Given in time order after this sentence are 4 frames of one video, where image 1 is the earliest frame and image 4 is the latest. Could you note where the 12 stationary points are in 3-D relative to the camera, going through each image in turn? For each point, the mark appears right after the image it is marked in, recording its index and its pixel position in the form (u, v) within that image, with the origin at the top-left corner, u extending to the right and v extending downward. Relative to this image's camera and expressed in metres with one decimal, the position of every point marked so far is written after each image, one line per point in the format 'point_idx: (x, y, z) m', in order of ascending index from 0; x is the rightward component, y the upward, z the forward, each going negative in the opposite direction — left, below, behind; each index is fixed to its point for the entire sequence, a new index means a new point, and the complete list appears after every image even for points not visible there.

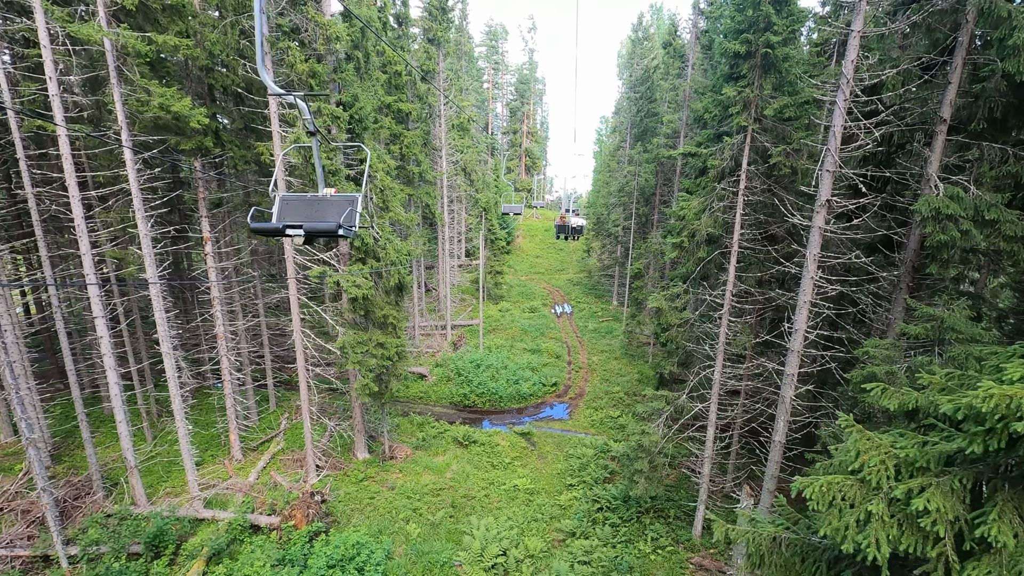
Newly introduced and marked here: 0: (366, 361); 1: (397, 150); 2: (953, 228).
0: (-3.3, -1.7, +12.1) m
1: (-4.1, +4.9, +18.9) m
2: (+6.0, +0.8, +7.3) m
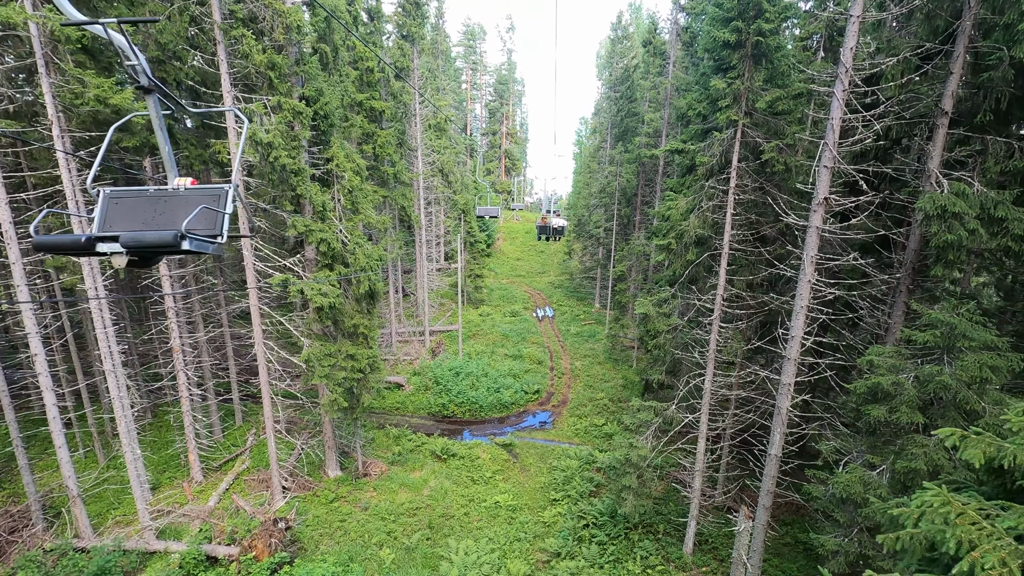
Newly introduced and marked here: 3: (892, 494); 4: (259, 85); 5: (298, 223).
0: (-3.7, -1.8, +11.3) m
1: (-4.8, +4.7, +18.1) m
2: (+5.7, +0.8, +6.8) m
3: (+4.8, -2.6, +6.7) m
4: (-5.0, +4.0, +10.6) m
5: (-4.2, +1.3, +10.5) m
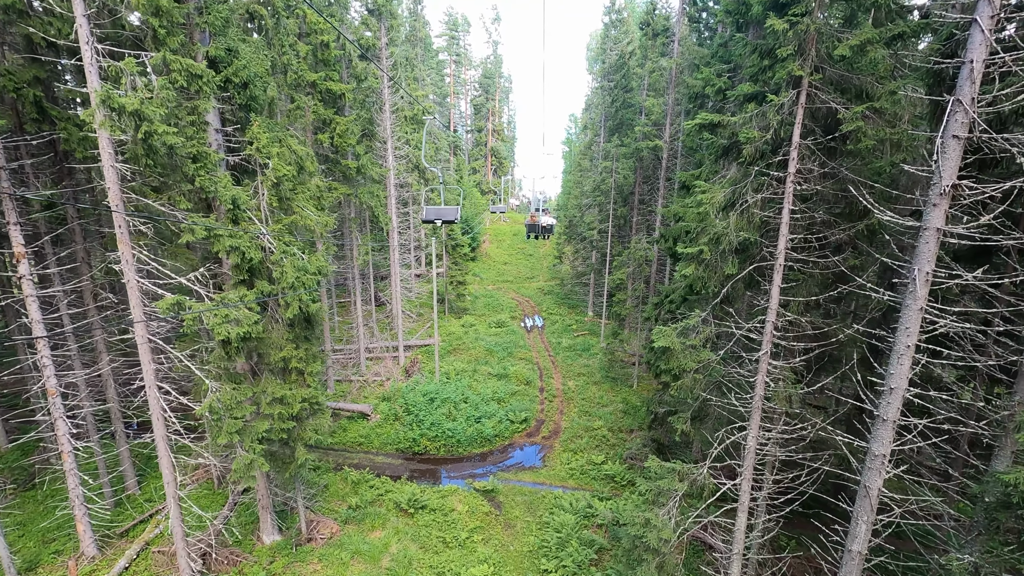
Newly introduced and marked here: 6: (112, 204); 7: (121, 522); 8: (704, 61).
0: (-4.1, -2.2, +8.6) m
1: (-5.3, +4.3, +15.3) m
2: (+5.4, +0.5, +4.2) m
3: (+4.5, -2.9, +4.1) m
4: (-5.4, +3.6, +7.8) m
5: (-4.6, +0.9, +7.7) m
6: (-5.5, +1.1, +7.3) m
7: (-8.1, -4.8, +11.0) m
8: (+4.7, +5.6, +13.2) m
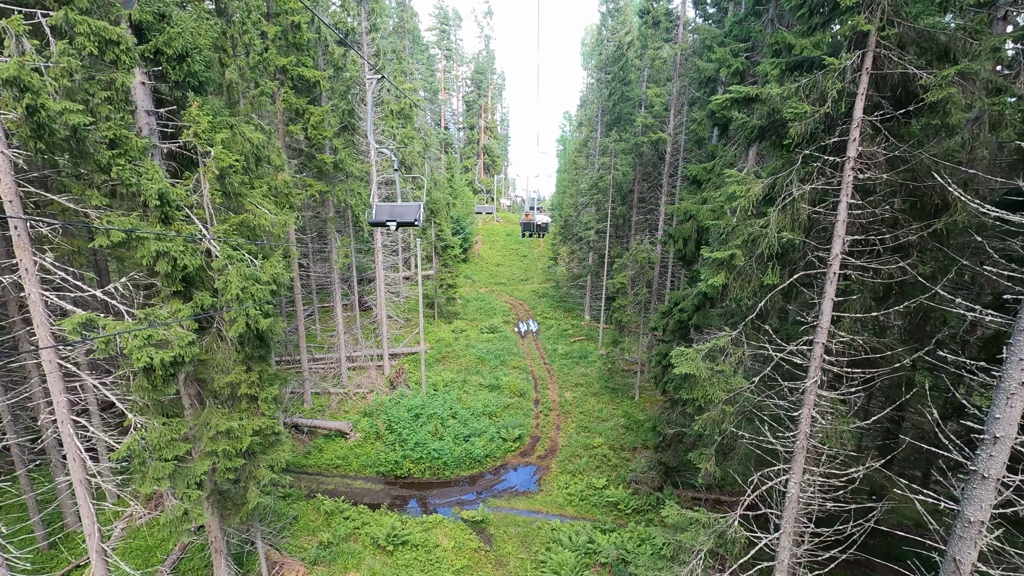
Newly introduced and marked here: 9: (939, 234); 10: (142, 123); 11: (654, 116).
0: (-4.2, -2.4, +7.1) m
1: (-5.6, +4.1, +13.9) m
2: (+5.3, +0.3, +2.8) m
3: (+4.4, -3.0, +2.8) m
4: (-5.5, +3.5, +6.3) m
5: (-4.7, +0.7, +6.3) m
6: (-5.6, +1.0, +5.8) m
7: (-8.2, -5.0, +9.6) m
8: (+4.5, +5.5, +11.9) m
9: (+4.4, +0.5, +5.5) m
10: (-5.0, +2.3, +7.2) m
11: (+4.5, +5.5, +17.1) m
